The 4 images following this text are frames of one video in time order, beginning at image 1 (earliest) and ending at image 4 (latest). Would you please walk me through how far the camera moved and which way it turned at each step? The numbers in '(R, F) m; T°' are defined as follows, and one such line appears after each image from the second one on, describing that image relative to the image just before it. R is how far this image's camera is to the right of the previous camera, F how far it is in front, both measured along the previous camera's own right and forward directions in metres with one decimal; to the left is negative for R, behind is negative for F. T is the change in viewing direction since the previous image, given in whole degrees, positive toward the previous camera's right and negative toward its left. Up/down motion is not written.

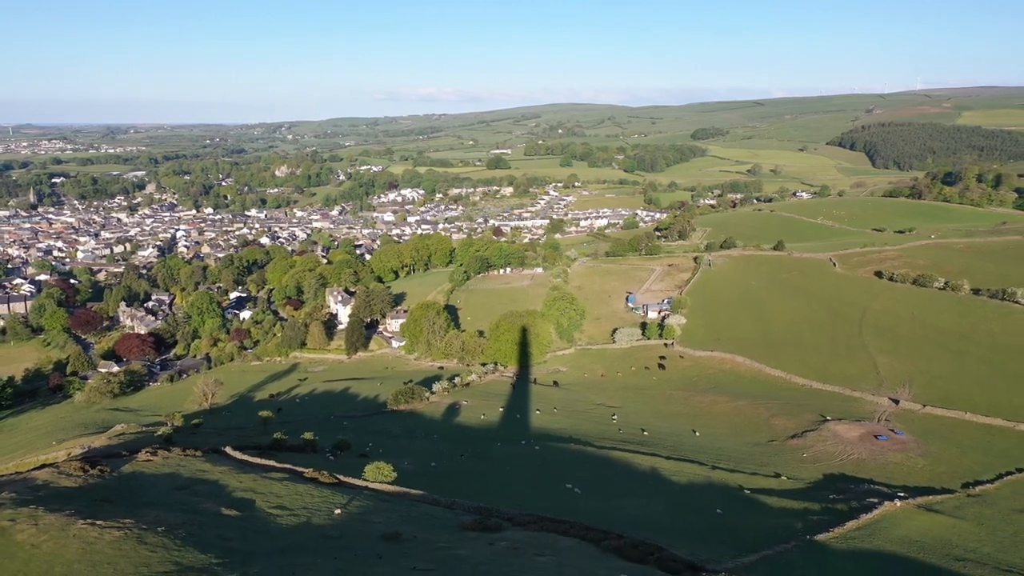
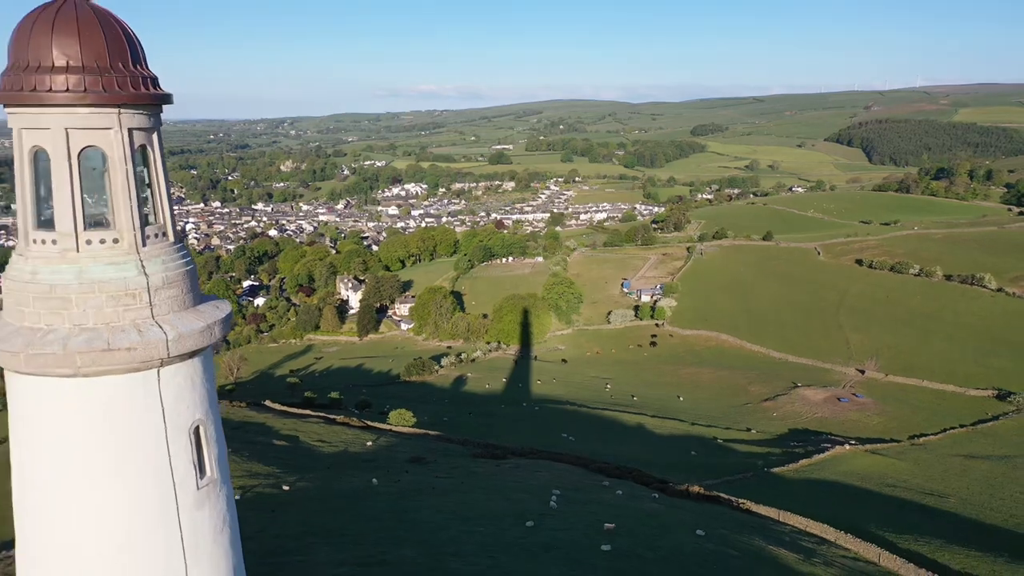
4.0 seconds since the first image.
(-0.1, -4.1) m; 0°
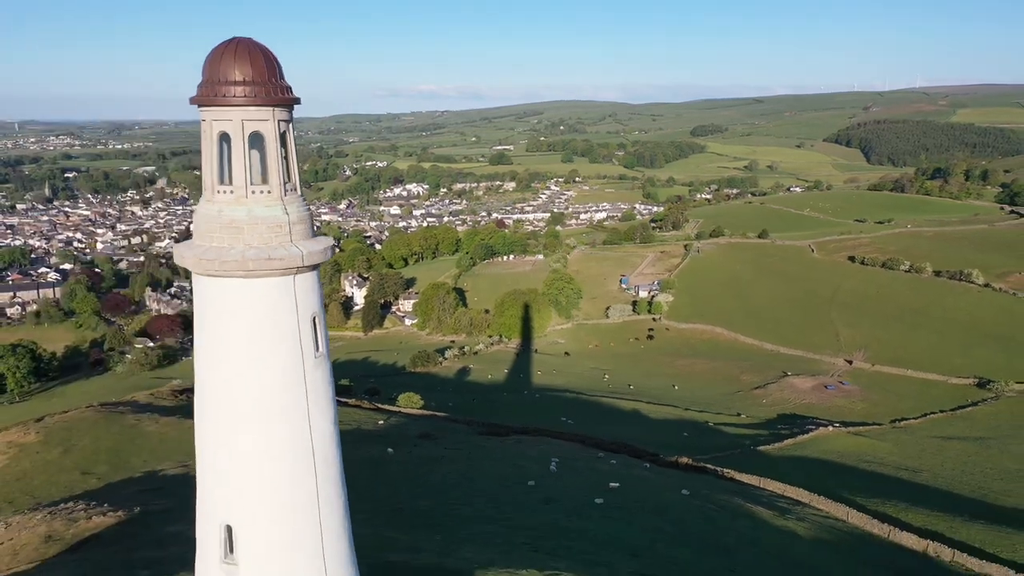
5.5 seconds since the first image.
(-0.1, -1.8) m; 0°
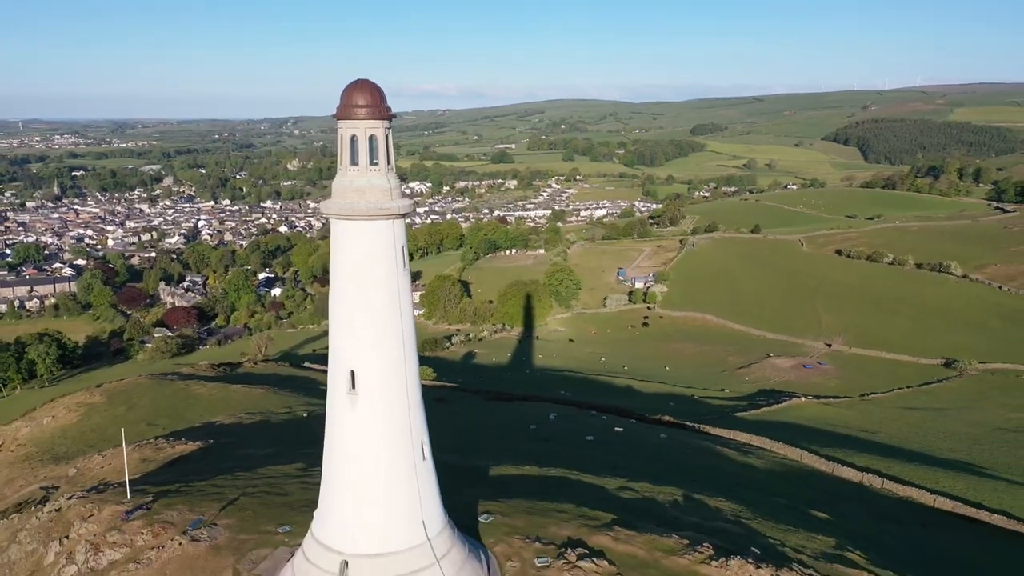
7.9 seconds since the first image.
(-0.1, -3.4) m; 0°
